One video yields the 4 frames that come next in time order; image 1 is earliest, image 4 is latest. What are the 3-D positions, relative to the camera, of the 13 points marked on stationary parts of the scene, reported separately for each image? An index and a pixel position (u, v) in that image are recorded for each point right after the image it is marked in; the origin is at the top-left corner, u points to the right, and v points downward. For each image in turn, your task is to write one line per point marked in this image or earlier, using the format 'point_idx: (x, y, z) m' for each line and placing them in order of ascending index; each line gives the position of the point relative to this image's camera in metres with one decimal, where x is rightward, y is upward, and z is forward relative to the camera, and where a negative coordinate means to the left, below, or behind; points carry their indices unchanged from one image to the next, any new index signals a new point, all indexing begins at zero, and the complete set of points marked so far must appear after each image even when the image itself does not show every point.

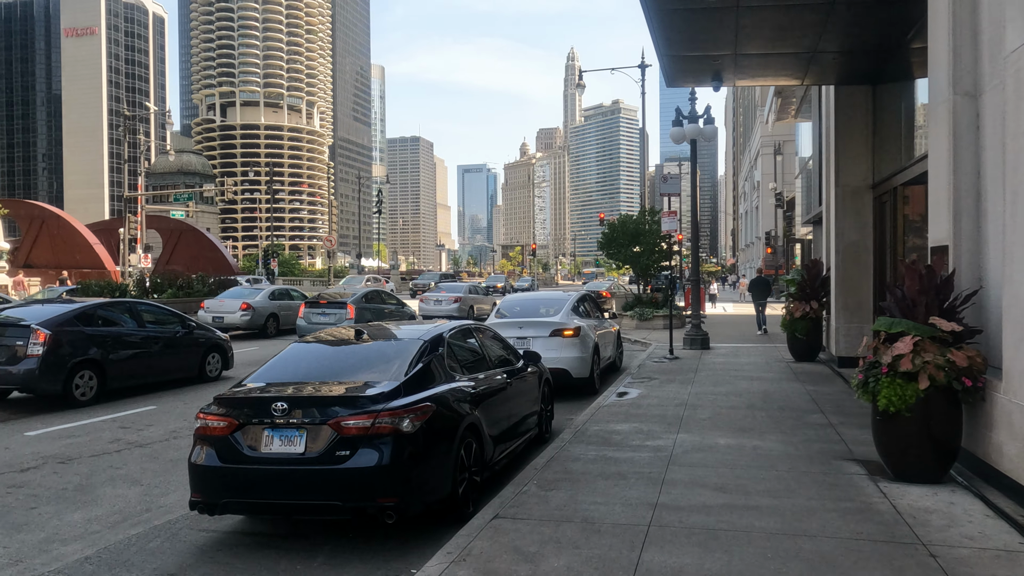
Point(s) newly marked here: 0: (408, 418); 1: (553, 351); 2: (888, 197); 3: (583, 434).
0: (-0.7, -0.8, +4.7) m
1: (+0.6, -0.9, +10.5) m
2: (+5.7, +1.4, +11.4) m
3: (+0.7, -1.5, +7.5) m
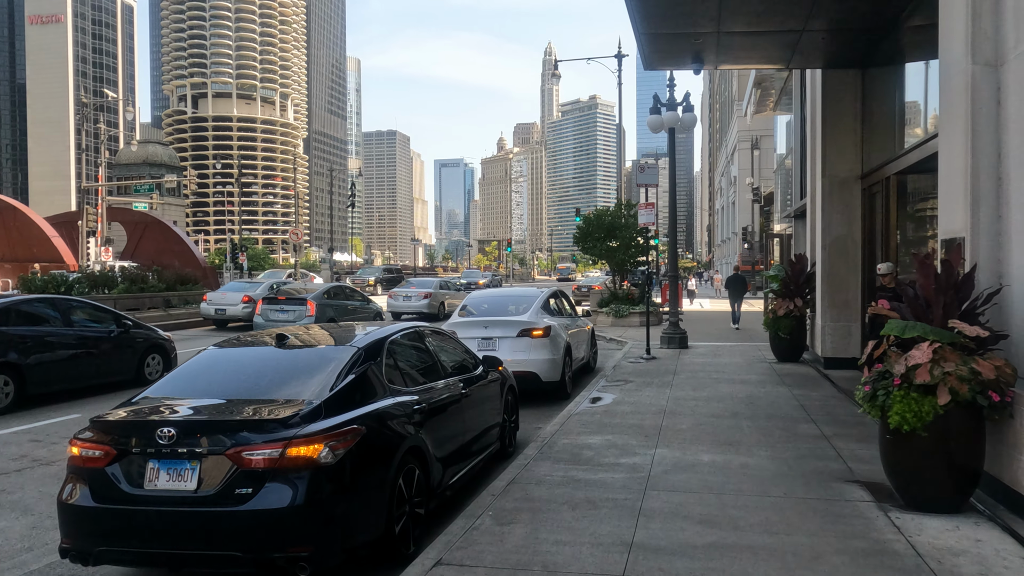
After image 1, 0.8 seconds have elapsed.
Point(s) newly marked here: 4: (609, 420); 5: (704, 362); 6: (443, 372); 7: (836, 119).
0: (-0.9, -0.8, +3.9) m
1: (+0.1, -0.8, +9.7) m
2: (+5.3, +1.4, +10.7) m
3: (+0.3, -1.4, +6.7) m
4: (+1.0, -1.4, +7.9) m
5: (+3.3, -1.3, +12.8) m
6: (-0.5, -0.7, +6.0) m
7: (+5.0, +2.6, +11.5) m
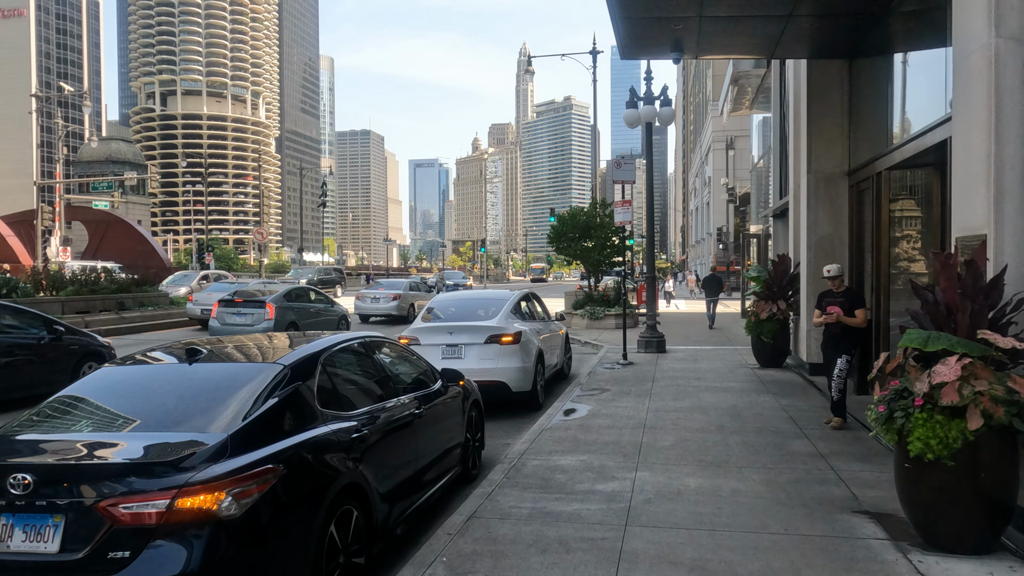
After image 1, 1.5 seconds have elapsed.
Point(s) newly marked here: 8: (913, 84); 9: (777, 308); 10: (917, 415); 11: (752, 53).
0: (-1.1, -0.8, +3.1) m
1: (-0.3, -0.9, +8.9) m
2: (+4.8, +1.4, +10.1) m
3: (0.0, -1.5, +5.9) m
4: (+0.7, -1.4, +7.2) m
5: (+2.8, -1.3, +12.2) m
6: (-0.8, -0.7, +5.3) m
7: (+4.5, +2.6, +10.9) m
8: (+4.8, +2.4, +9.0) m
9: (+4.2, -0.3, +11.8) m
10: (+2.2, -0.7, +4.0) m
11: (+3.6, +3.5, +11.2) m
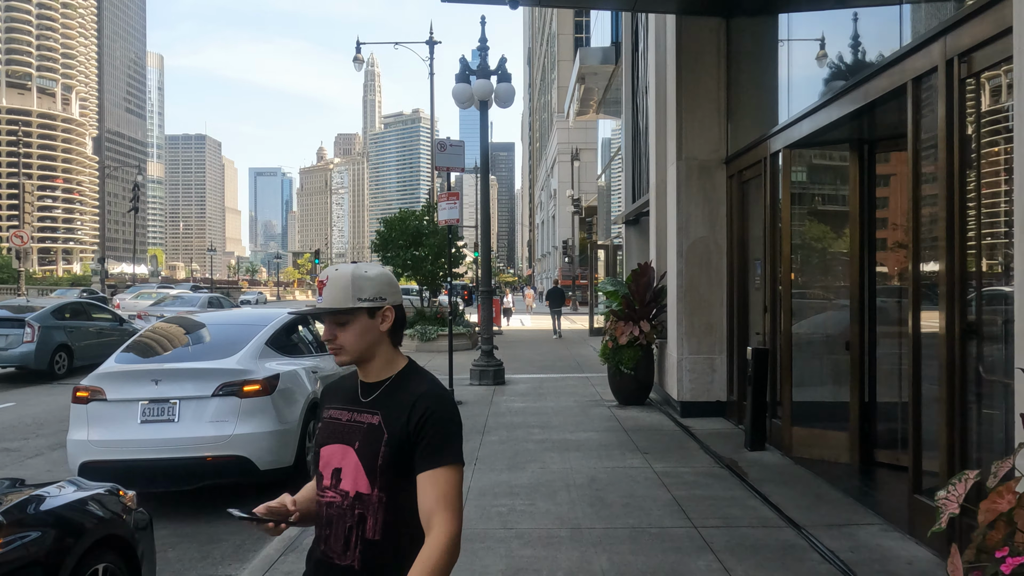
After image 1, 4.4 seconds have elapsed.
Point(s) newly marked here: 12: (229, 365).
0: (-1.9, -0.9, -0.2) m
1: (-2.2, -1.0, +5.7) m
2: (+2.6, +1.2, +7.9) m
3: (-1.3, -1.6, +2.8) m
4: (-0.9, -1.6, +4.2) m
5: (+0.1, -1.5, +9.5) m
6: (-2.0, -0.8, +2.0) m
7: (+2.1, +2.4, +8.7) m
8: (+2.8, +2.3, +6.8) m
9: (+1.6, -0.5, +9.3) m
10: (+1.2, -0.7, +1.3) m
11: (+1.1, +3.3, +8.7) m
12: (-2.2, -0.6, +5.9) m
